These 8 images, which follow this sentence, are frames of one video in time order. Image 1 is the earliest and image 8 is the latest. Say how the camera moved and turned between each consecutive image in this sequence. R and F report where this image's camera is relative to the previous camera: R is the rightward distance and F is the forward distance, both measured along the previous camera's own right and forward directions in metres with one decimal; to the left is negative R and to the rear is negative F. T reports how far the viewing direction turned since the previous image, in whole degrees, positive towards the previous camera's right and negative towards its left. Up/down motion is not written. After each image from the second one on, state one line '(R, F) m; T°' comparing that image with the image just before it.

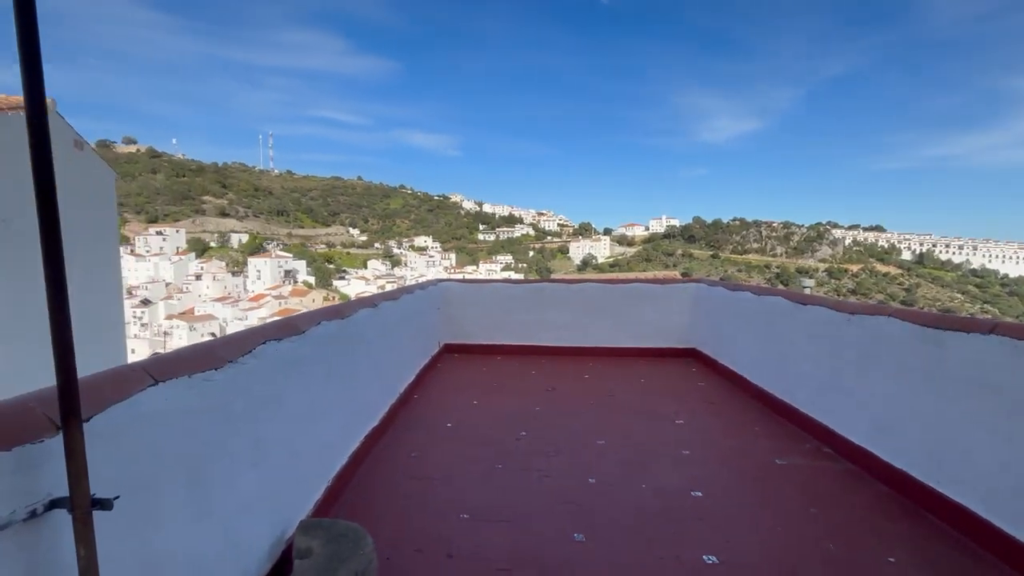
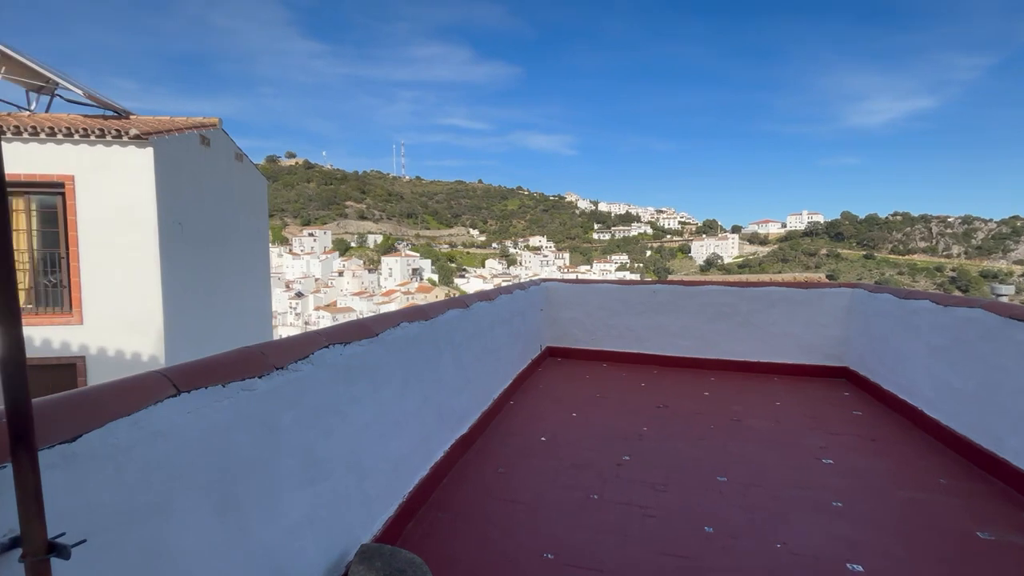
(+0.1, +0.3) m; -14°
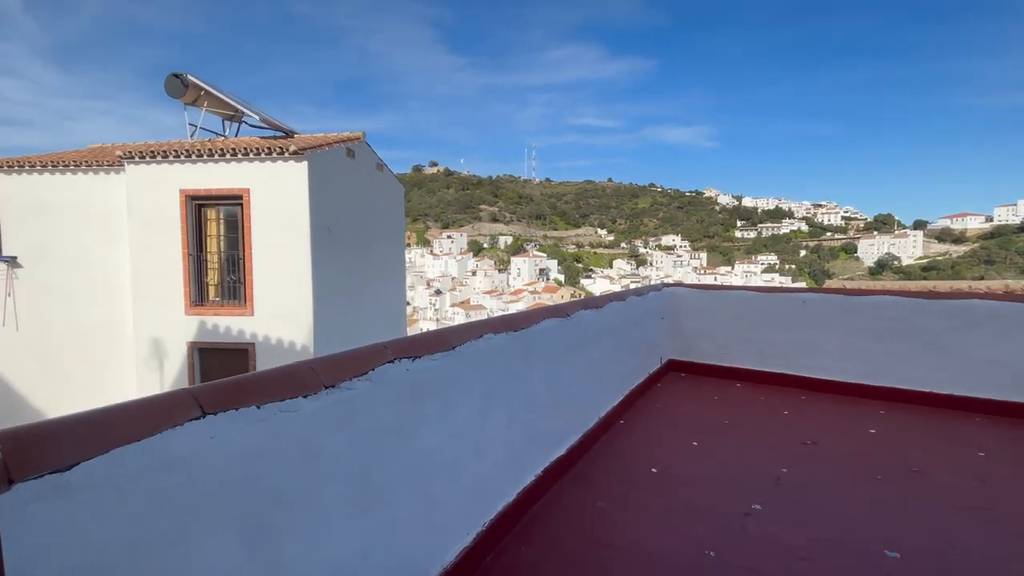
(+0.1, +0.2) m; -15°
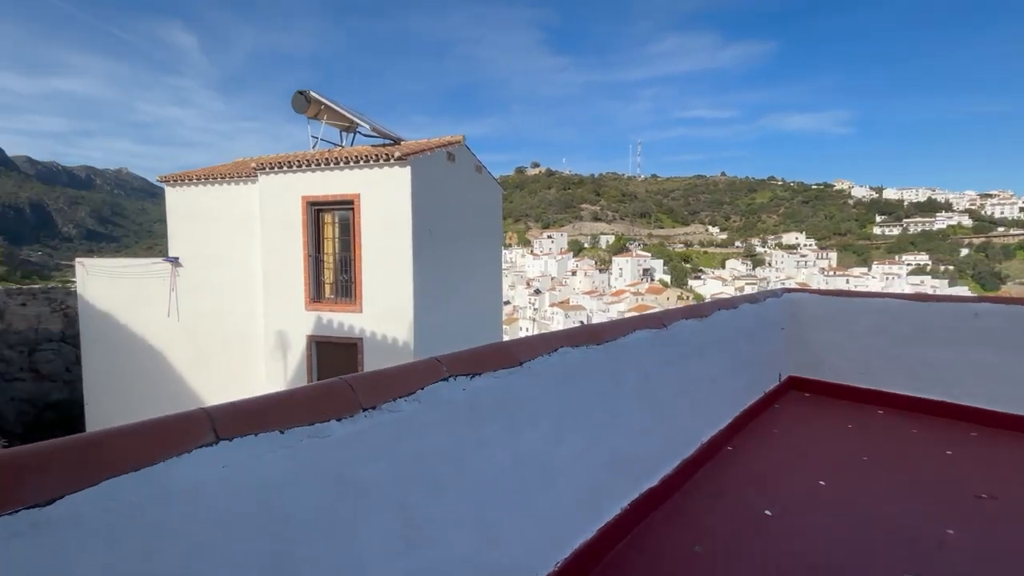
(+0.1, +0.2) m; -12°
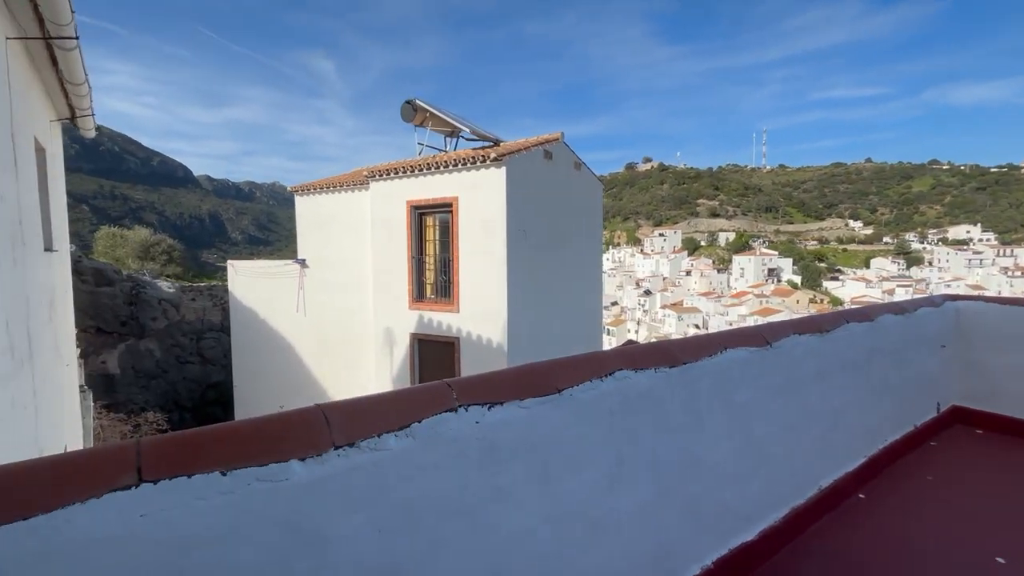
(+0.2, +0.2) m; -13°
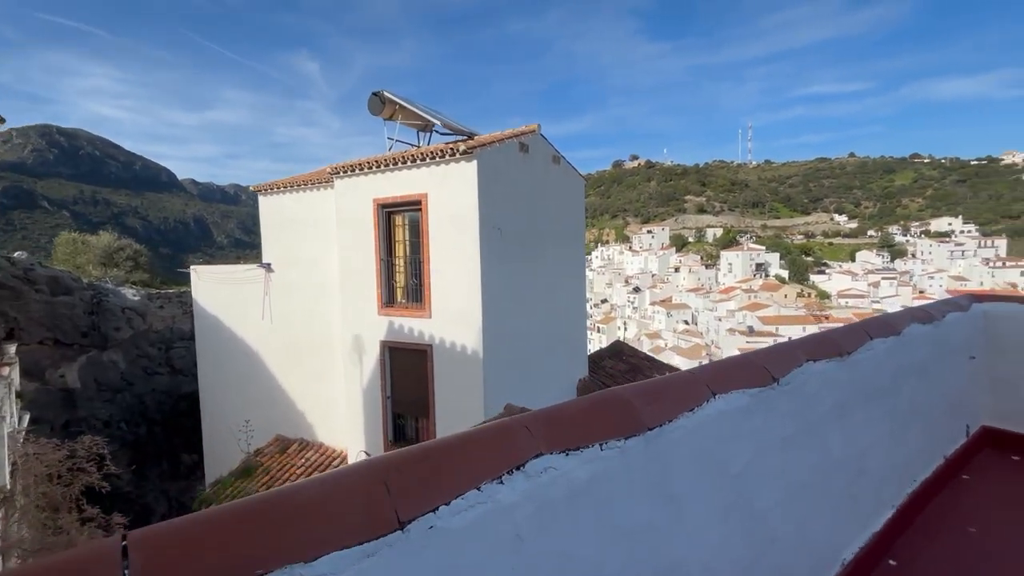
(+0.2, +0.5) m; +1°
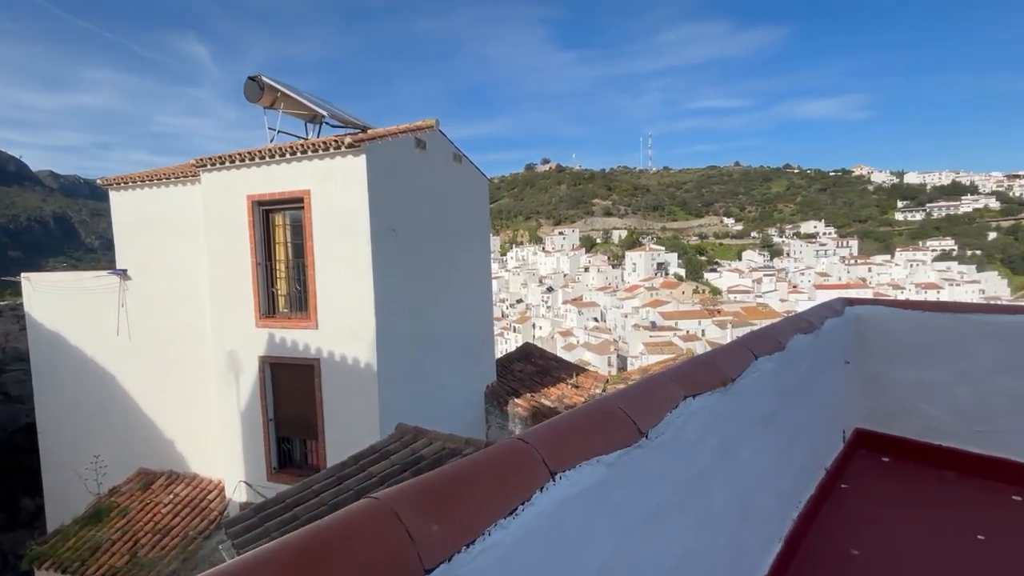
(+0.3, +0.4) m; +10°
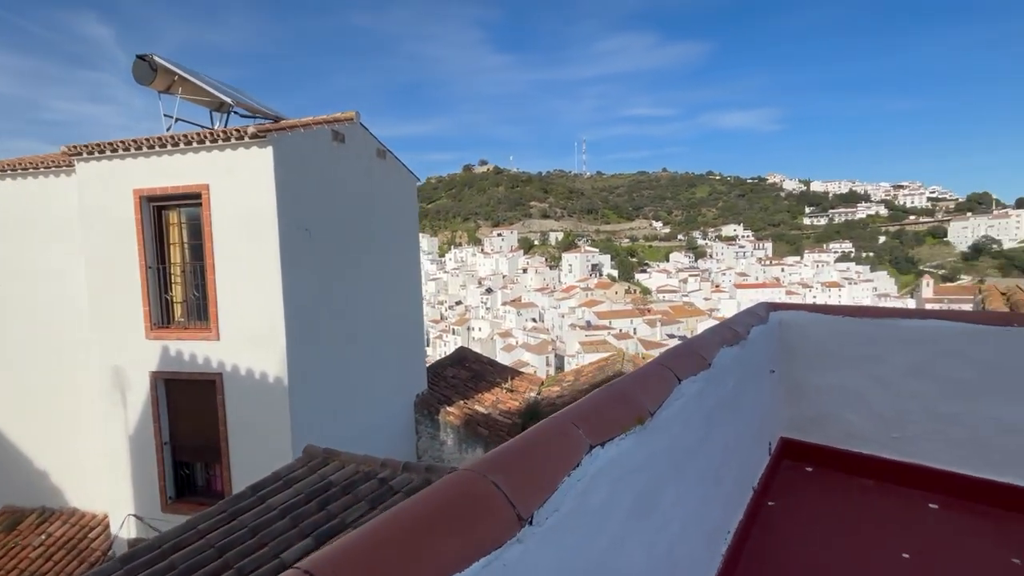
(+0.2, +0.3) m; +7°
